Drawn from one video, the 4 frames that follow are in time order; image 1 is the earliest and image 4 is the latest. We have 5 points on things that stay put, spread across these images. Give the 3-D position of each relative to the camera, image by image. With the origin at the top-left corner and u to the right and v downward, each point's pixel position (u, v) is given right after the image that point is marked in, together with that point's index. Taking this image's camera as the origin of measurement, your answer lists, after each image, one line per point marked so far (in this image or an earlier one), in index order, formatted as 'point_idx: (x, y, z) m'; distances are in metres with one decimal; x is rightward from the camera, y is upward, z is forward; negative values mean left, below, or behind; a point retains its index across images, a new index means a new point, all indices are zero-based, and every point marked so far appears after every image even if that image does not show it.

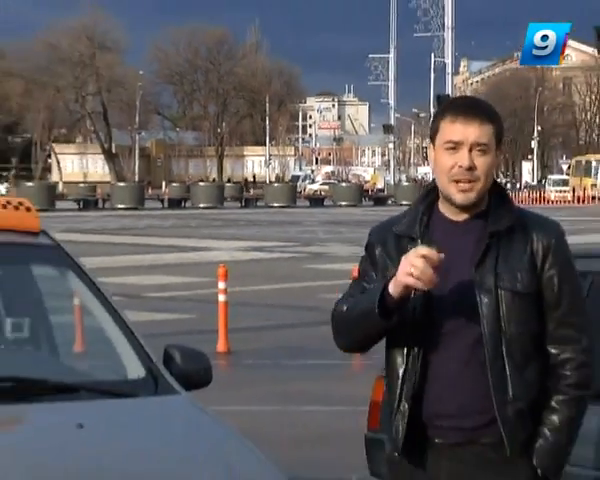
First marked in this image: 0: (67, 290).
0: (-0.8, -0.2, +3.0) m
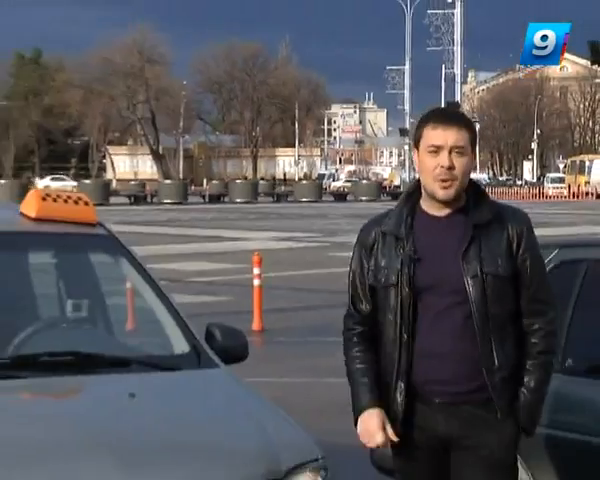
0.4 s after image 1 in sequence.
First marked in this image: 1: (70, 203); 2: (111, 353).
0: (-0.7, -0.1, +3.4) m
1: (-0.9, +0.1, +3.6) m
2: (-0.7, -0.4, +3.2) m
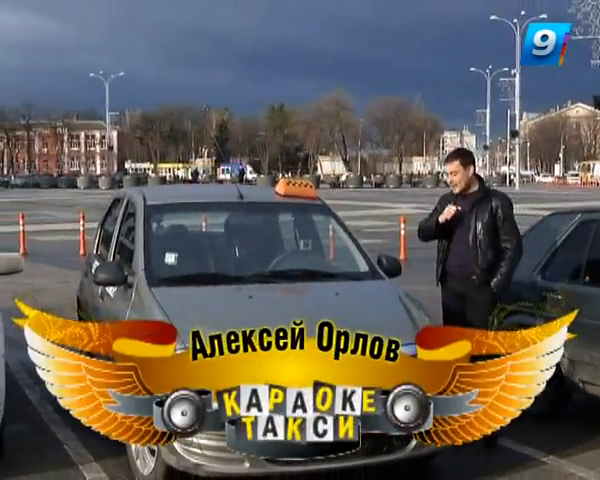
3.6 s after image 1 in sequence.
0: (+0.2, +0.1, +6.1) m
1: (0.0, +0.3, +6.2) m
2: (+0.2, -0.2, +5.8) m
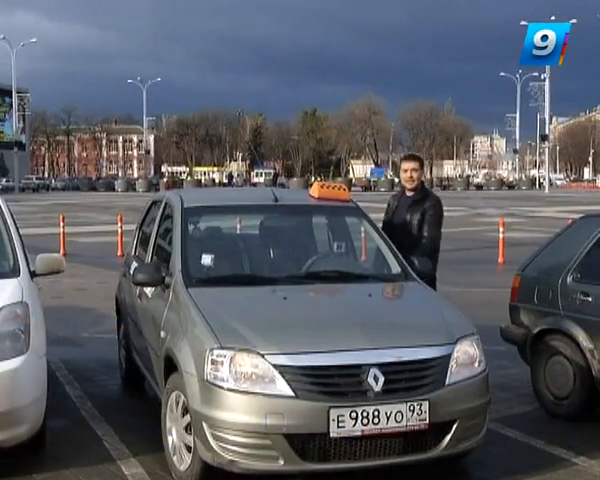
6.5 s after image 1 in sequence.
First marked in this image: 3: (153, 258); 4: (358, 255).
0: (+0.4, +0.1, +6.2) m
1: (+0.2, +0.3, +6.3) m
2: (+0.4, -0.2, +5.9) m
3: (-1.0, -0.1, +6.2) m
4: (+0.4, -0.1, +6.1) m
